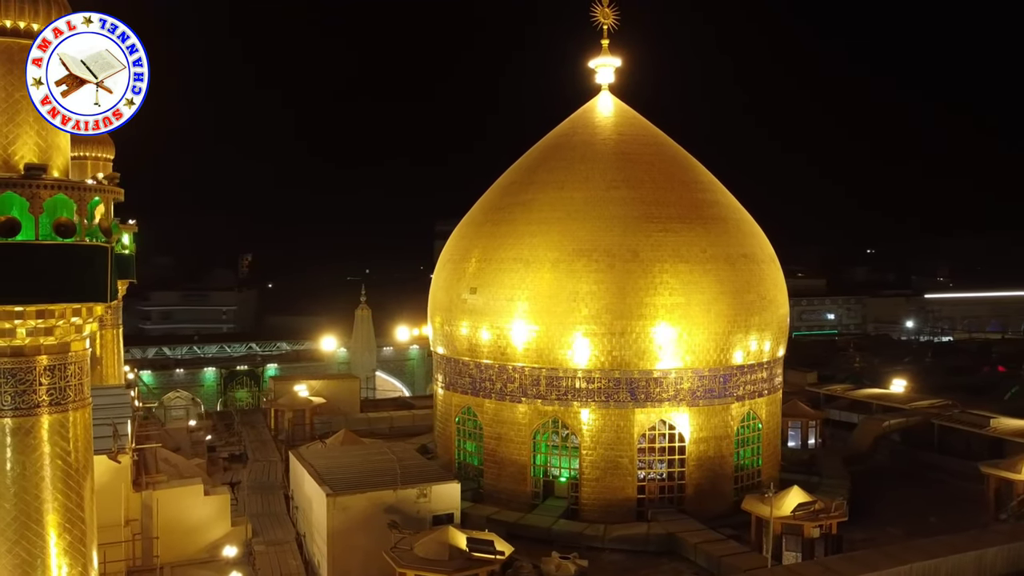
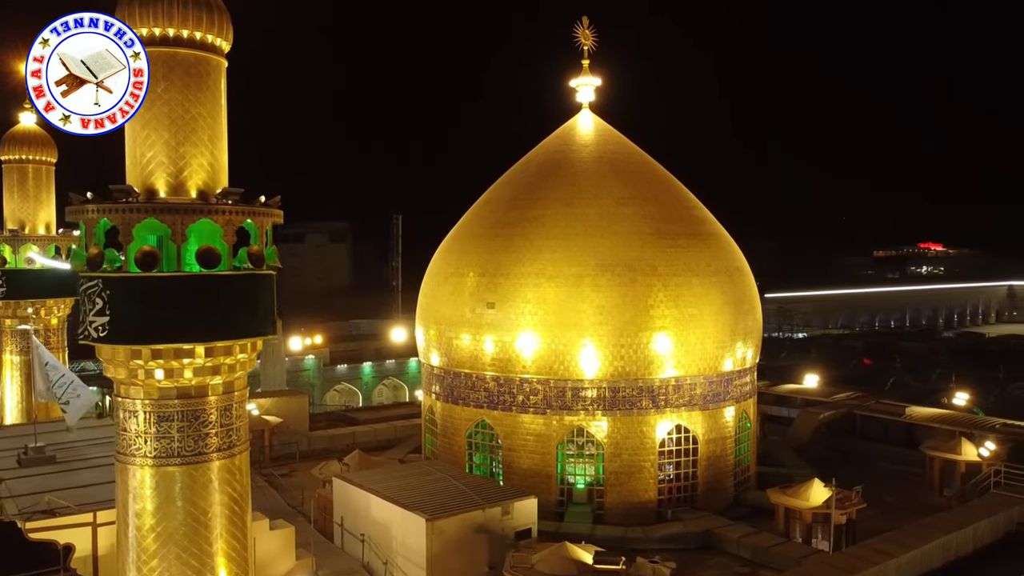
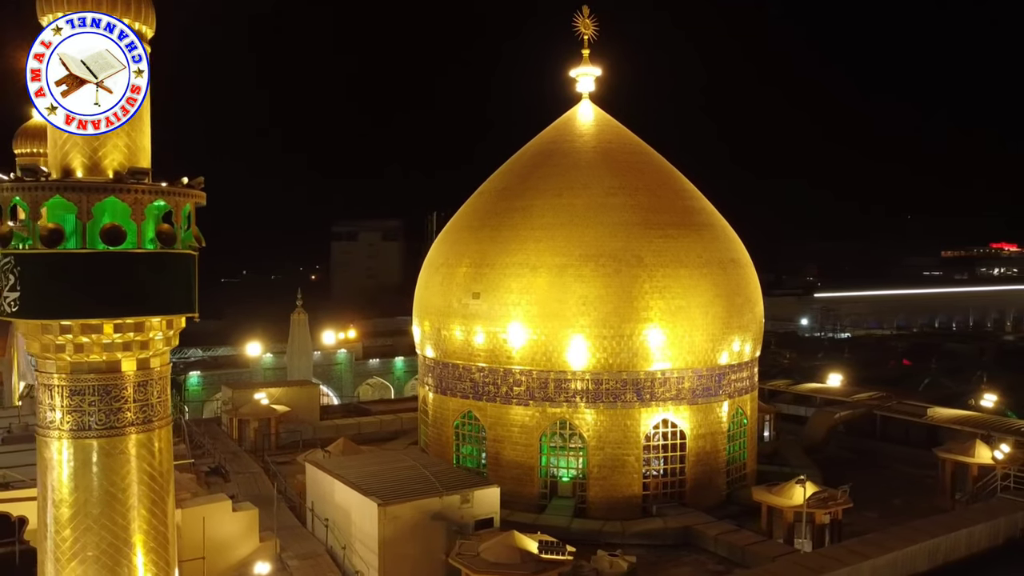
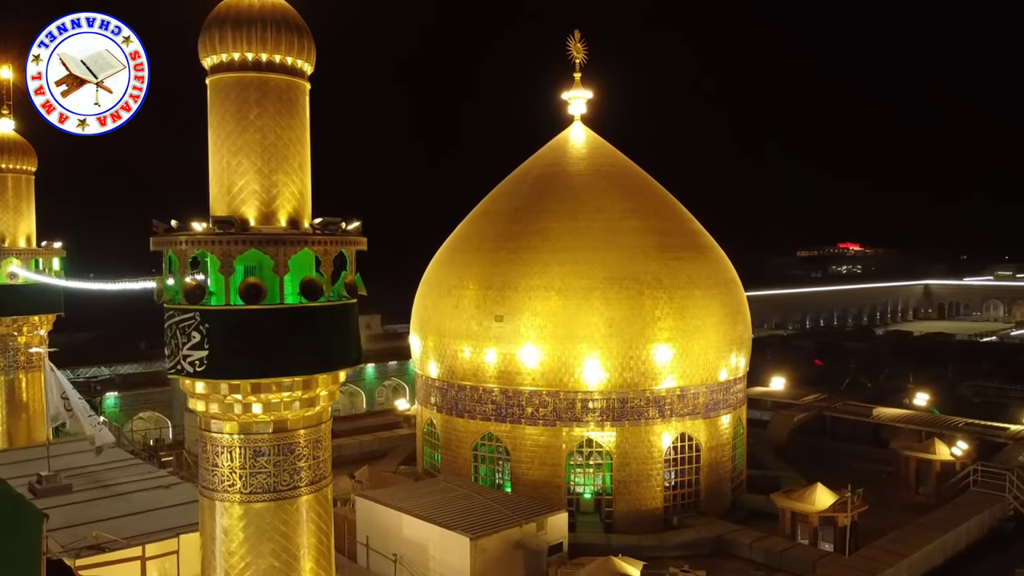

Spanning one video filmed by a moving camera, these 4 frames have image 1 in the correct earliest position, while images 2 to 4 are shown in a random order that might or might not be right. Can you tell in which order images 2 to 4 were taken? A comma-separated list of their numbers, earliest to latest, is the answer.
3, 2, 4
